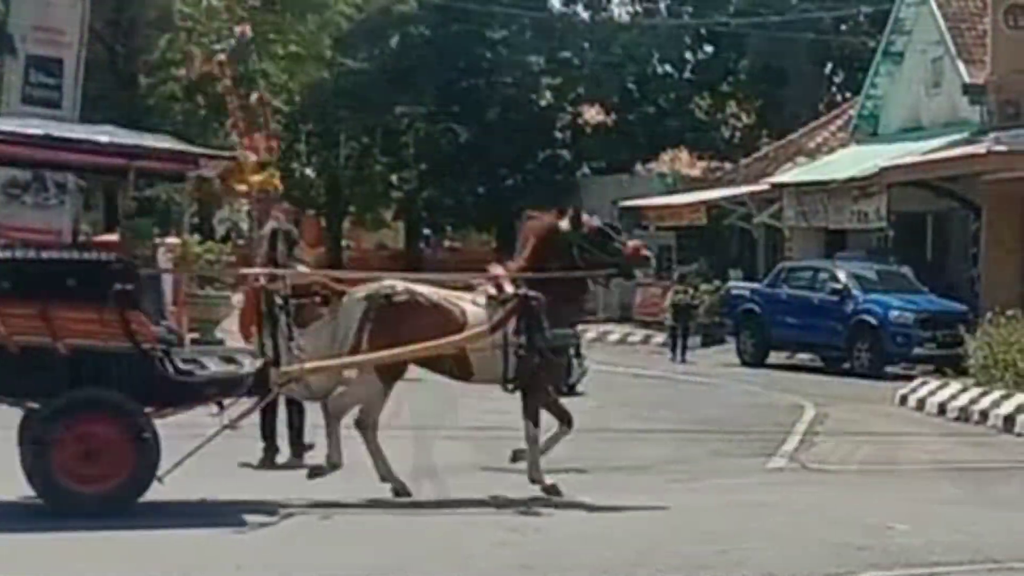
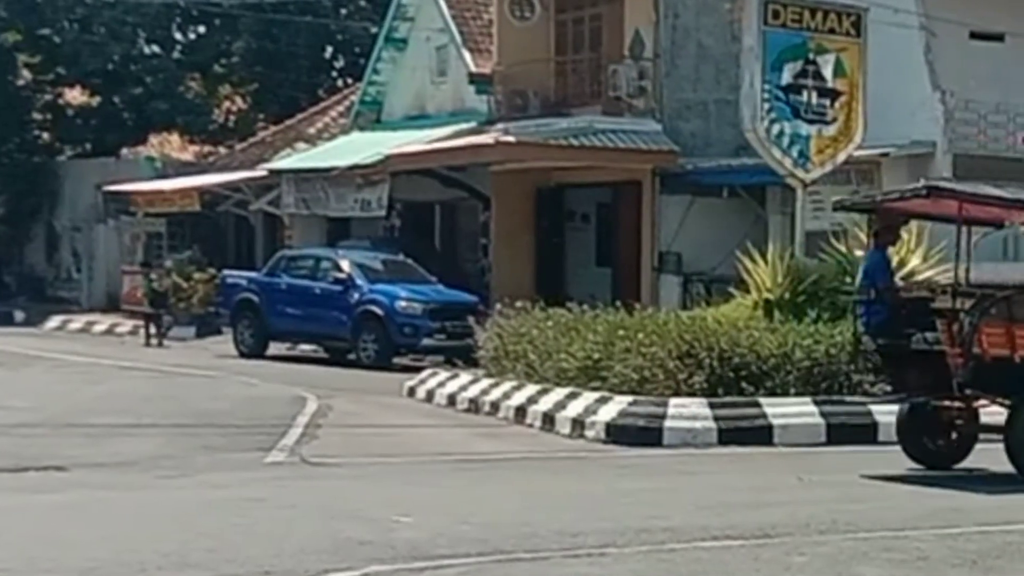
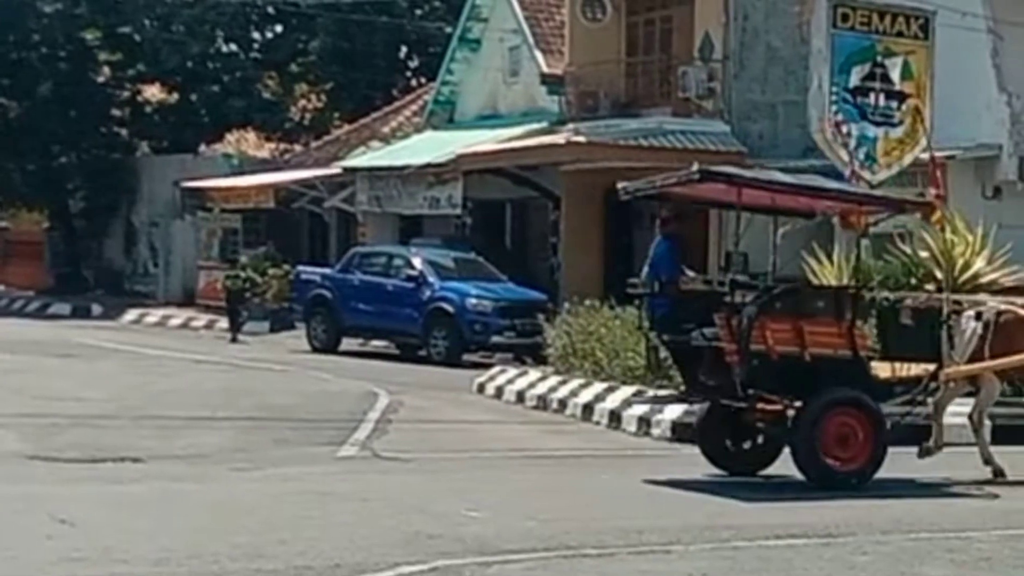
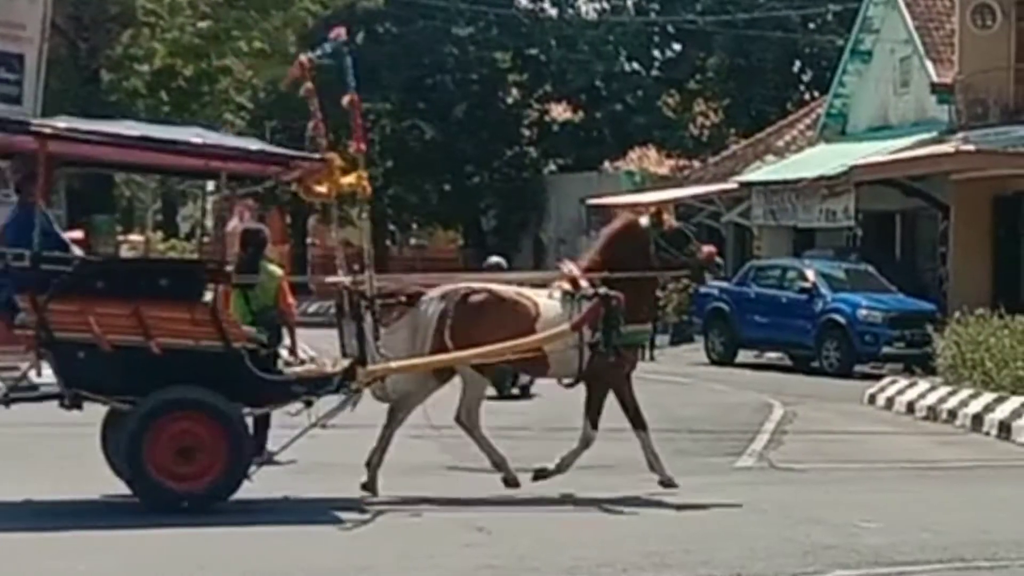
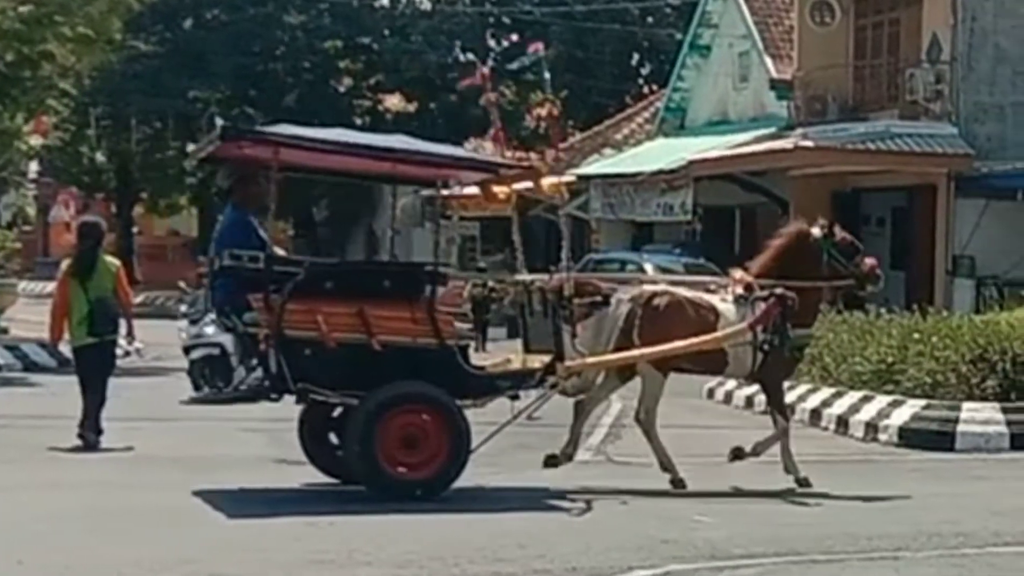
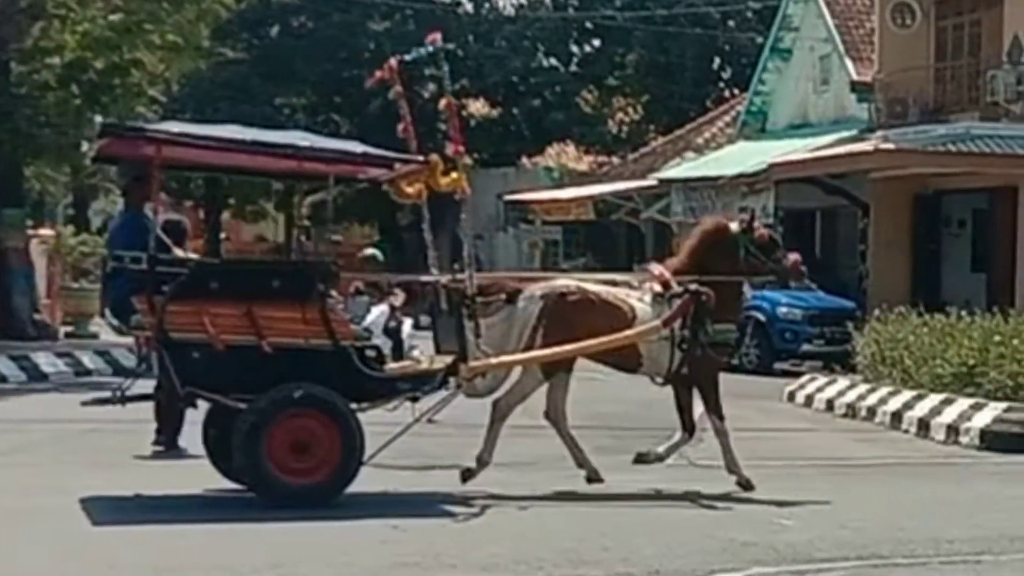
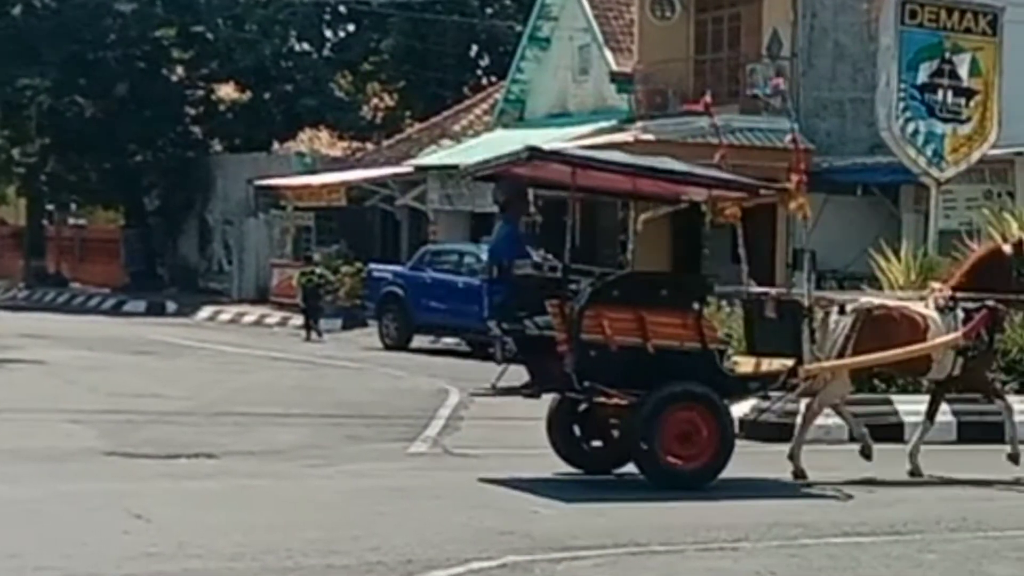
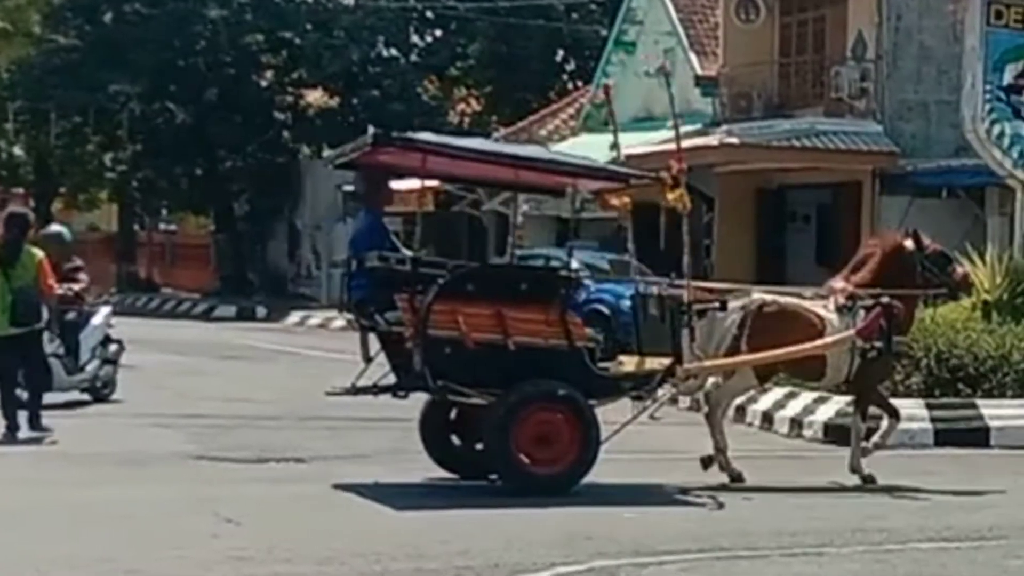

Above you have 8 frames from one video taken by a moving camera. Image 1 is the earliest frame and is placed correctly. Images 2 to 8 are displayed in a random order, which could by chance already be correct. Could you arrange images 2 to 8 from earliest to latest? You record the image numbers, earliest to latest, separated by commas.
4, 6, 5, 8, 7, 3, 2
